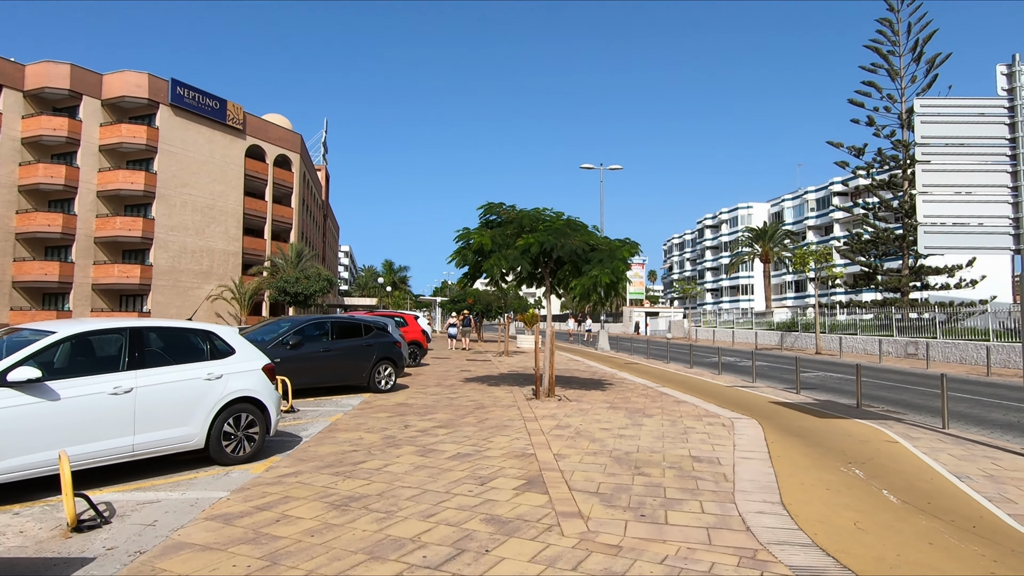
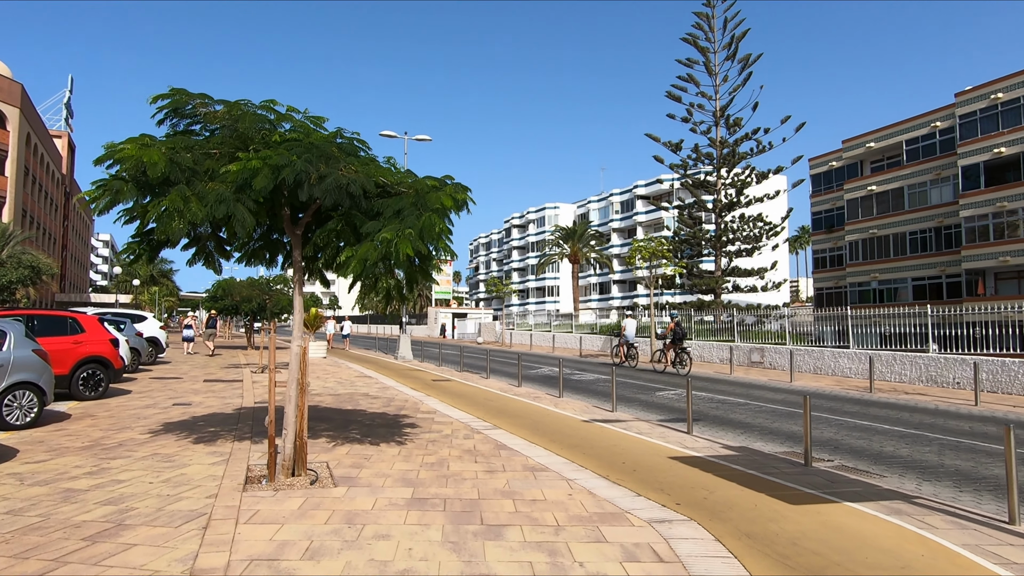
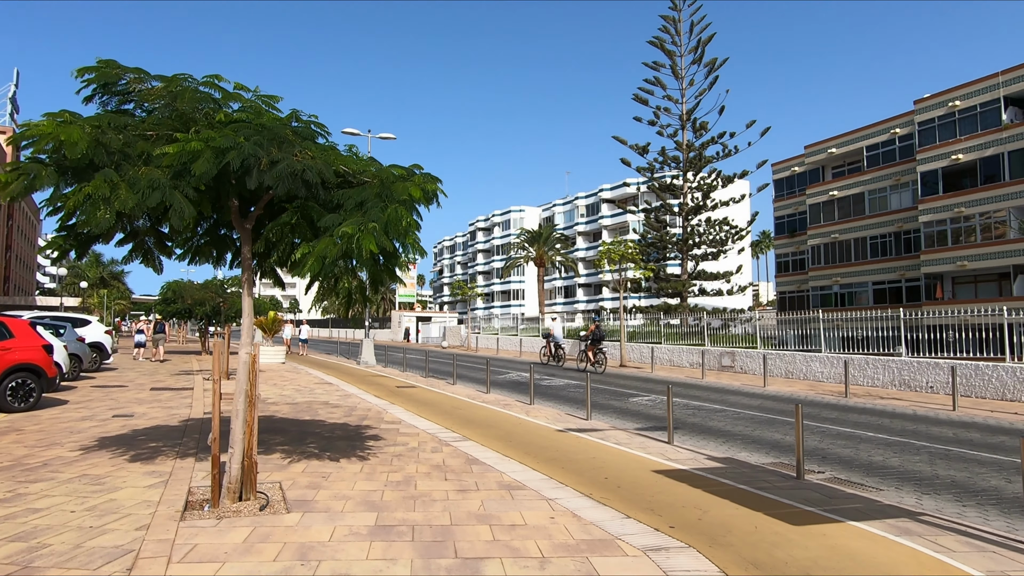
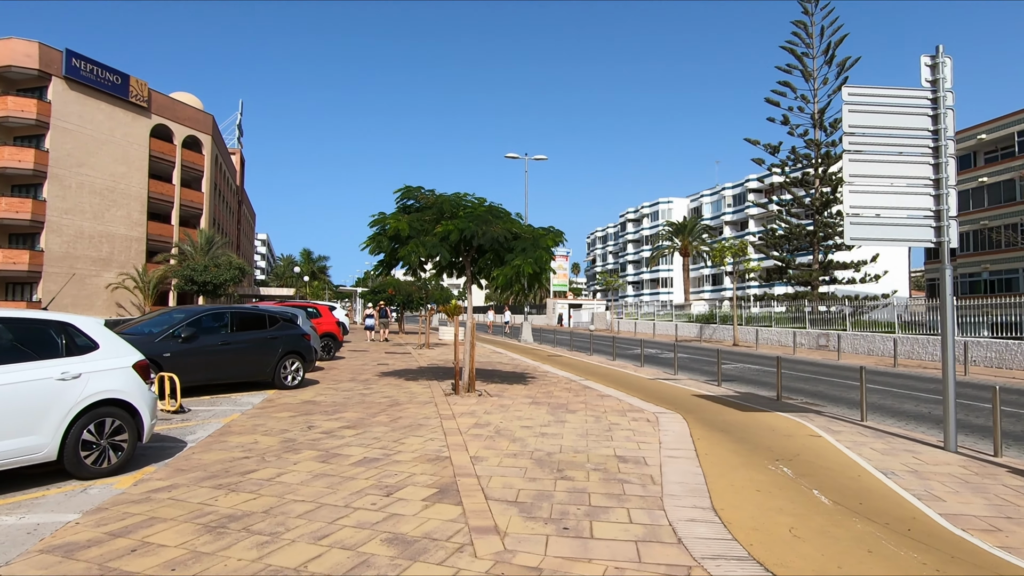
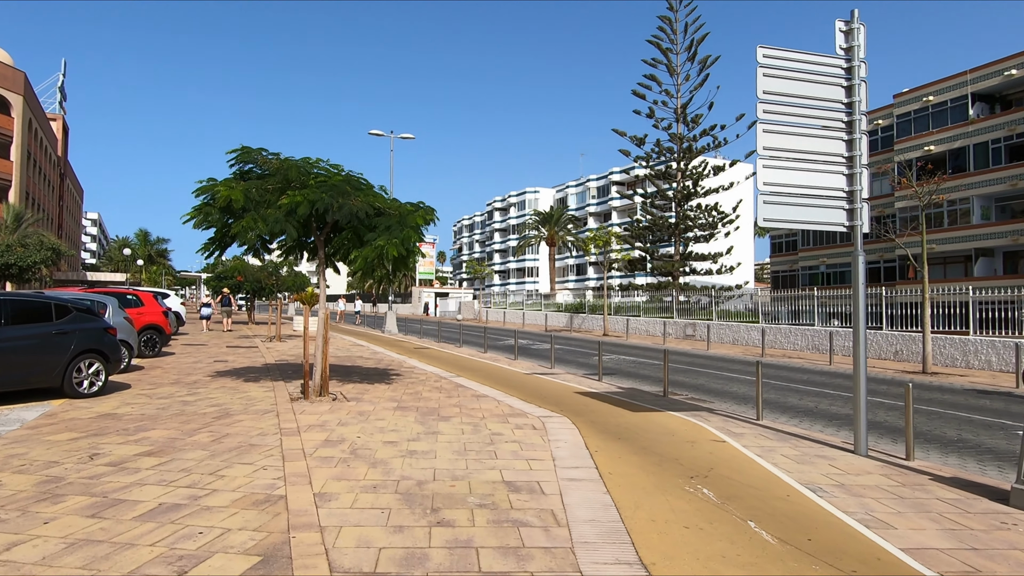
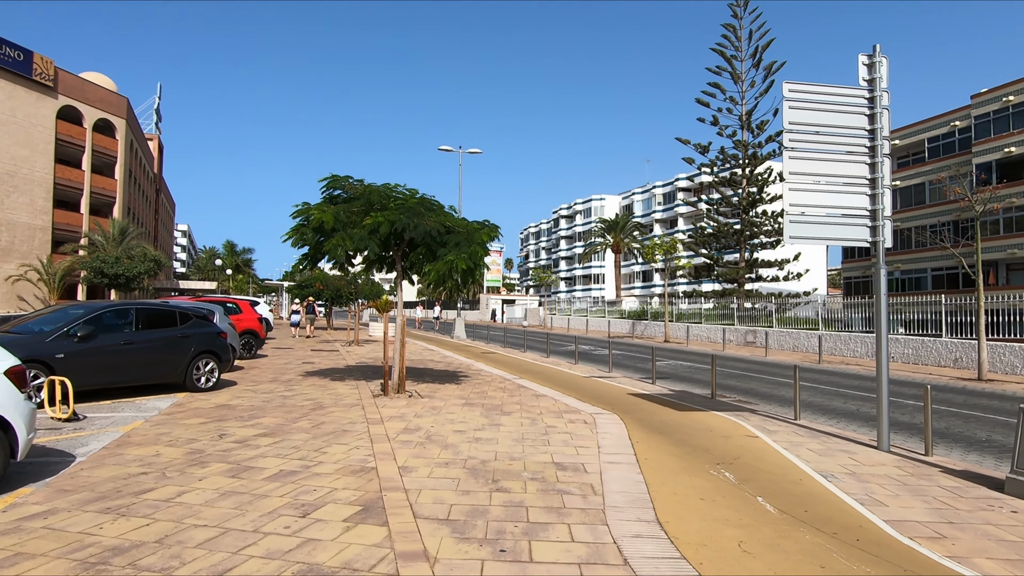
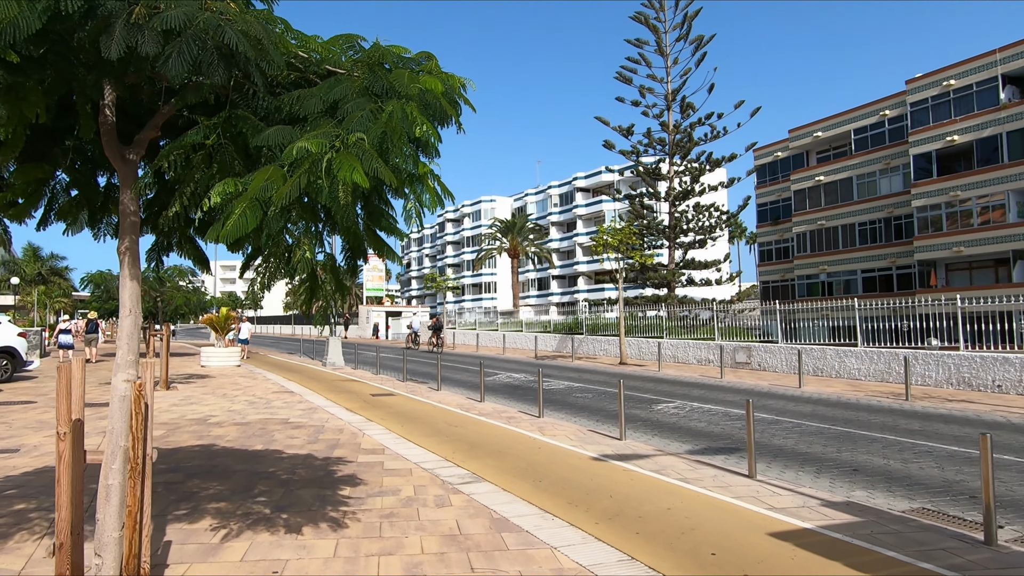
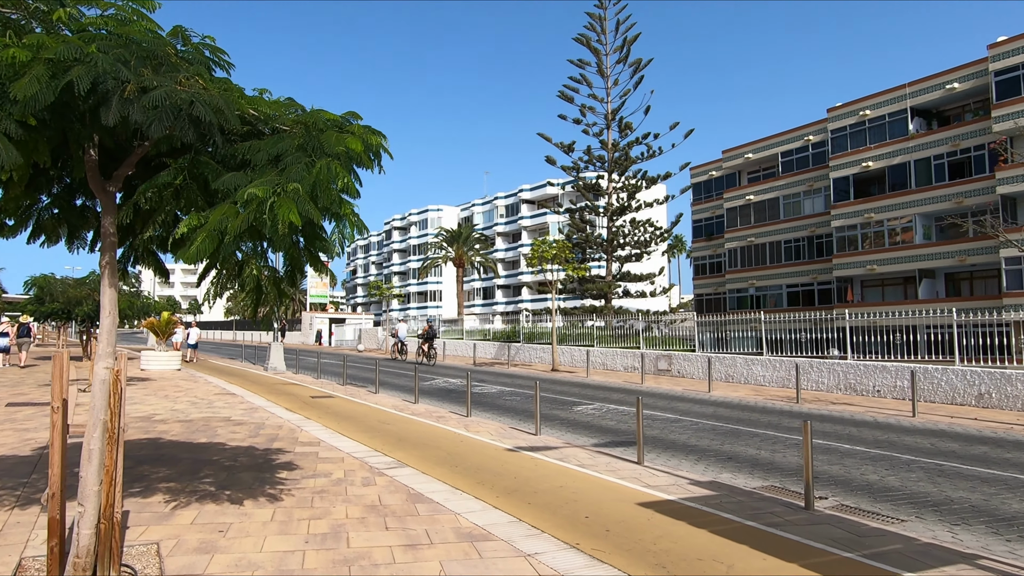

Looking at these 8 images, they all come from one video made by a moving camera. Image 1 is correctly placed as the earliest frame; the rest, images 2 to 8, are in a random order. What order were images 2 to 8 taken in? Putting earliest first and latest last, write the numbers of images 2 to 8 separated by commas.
4, 6, 5, 2, 3, 8, 7
